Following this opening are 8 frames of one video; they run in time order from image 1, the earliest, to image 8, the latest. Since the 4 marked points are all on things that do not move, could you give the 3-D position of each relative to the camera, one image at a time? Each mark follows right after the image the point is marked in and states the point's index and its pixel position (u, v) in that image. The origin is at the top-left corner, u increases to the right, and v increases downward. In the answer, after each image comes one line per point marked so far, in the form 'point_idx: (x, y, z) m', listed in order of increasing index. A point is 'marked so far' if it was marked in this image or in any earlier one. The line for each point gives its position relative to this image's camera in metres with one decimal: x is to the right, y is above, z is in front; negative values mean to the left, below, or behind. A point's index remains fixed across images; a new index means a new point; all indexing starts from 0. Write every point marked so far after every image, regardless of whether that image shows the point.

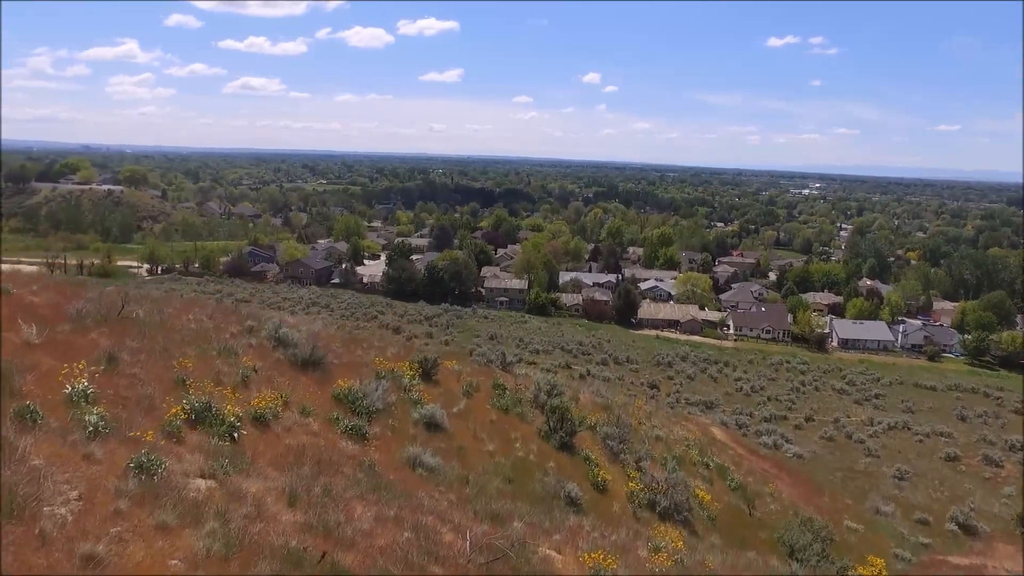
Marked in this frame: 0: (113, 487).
0: (-2.5, -1.2, +5.1) m
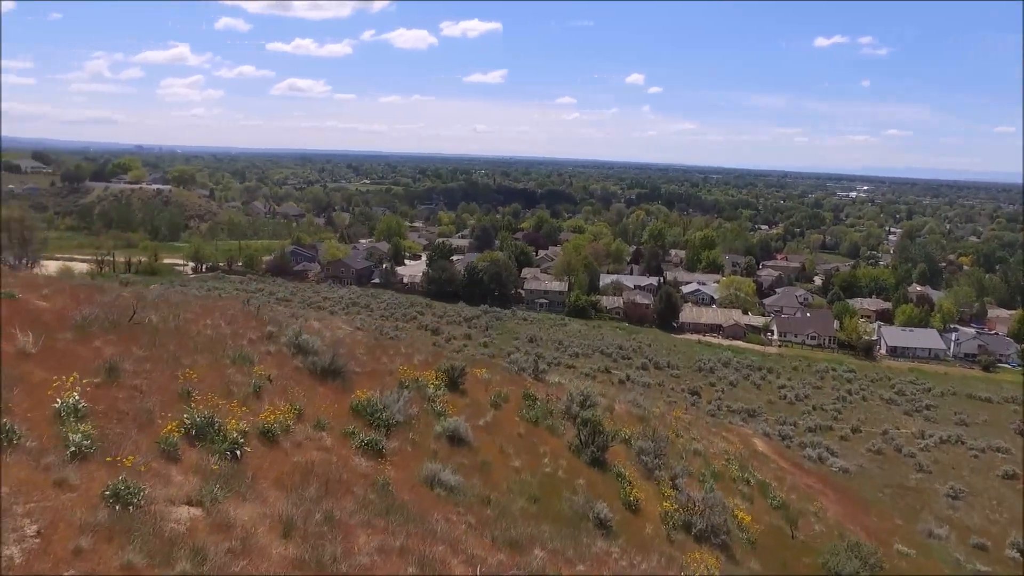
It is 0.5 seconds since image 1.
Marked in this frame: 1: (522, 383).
0: (-2.4, -1.3, +4.7) m
1: (+0.2, -1.9, +16.3) m
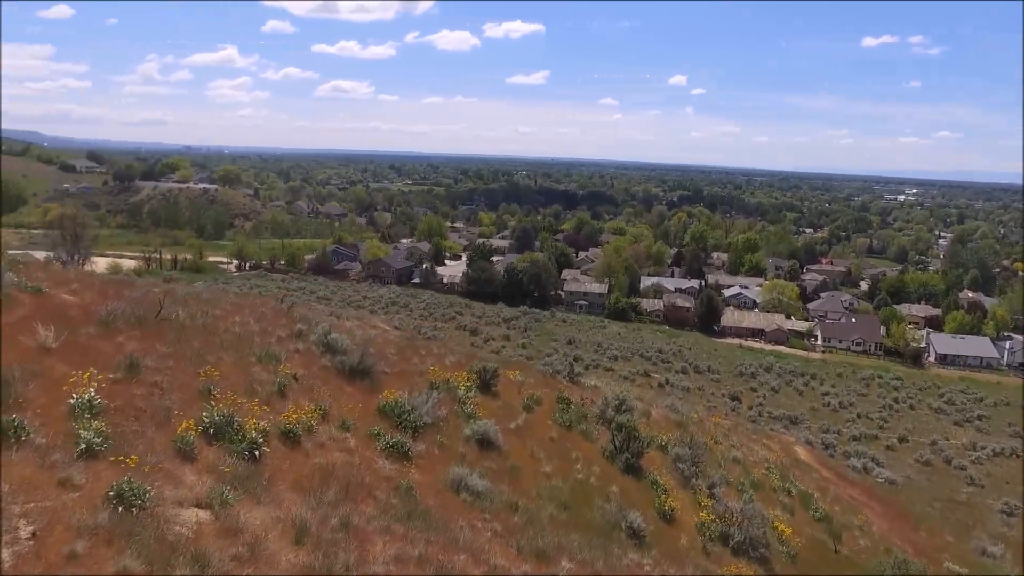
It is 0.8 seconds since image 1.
0: (-2.3, -1.2, +4.5) m
1: (+0.9, -1.9, +15.9) m
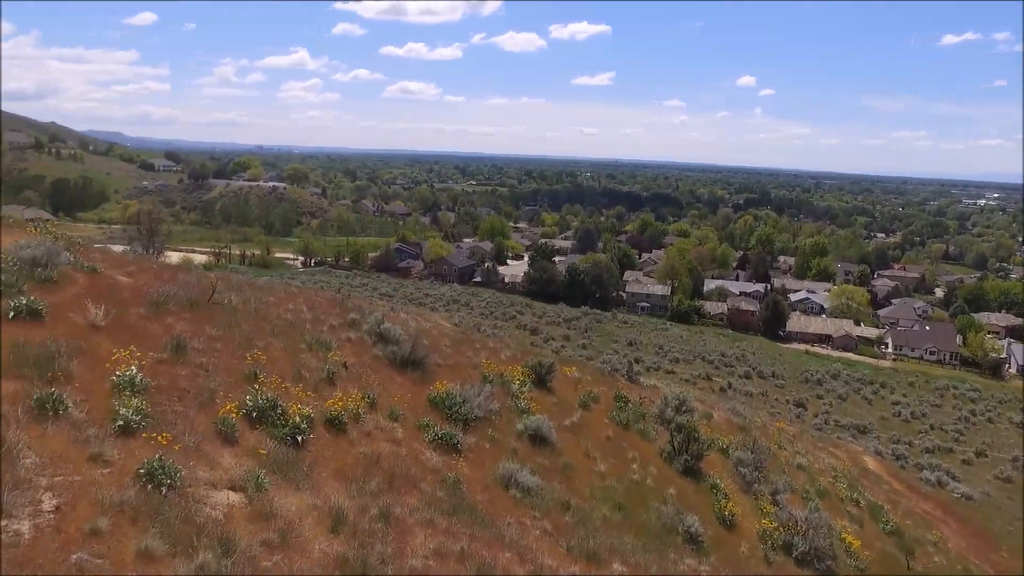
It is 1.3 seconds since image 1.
0: (-2.1, -1.1, +4.3) m
1: (+1.9, -1.8, +15.5) m
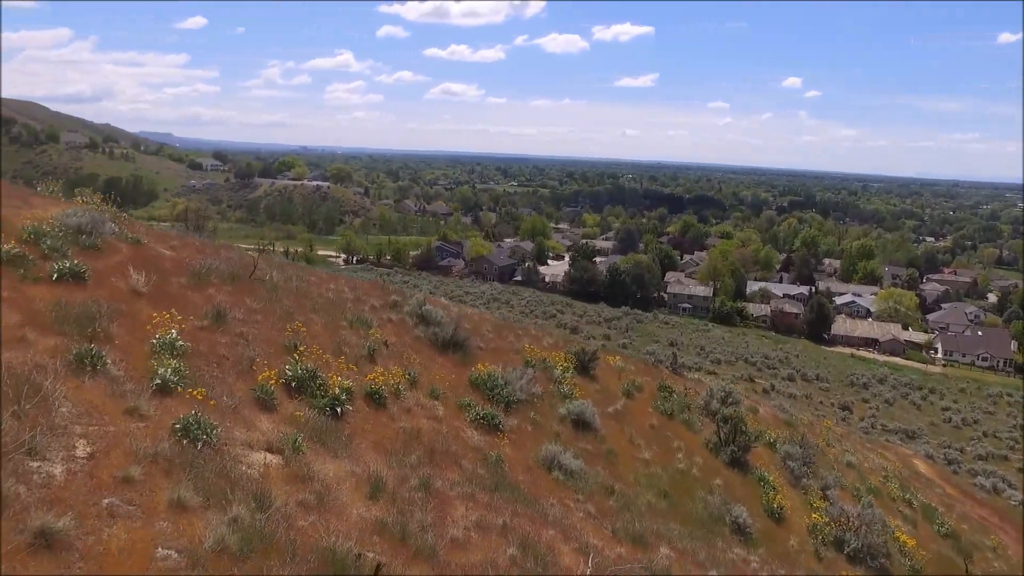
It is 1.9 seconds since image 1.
0: (-1.9, -0.8, +4.2) m
1: (+2.7, -1.6, +15.2) m
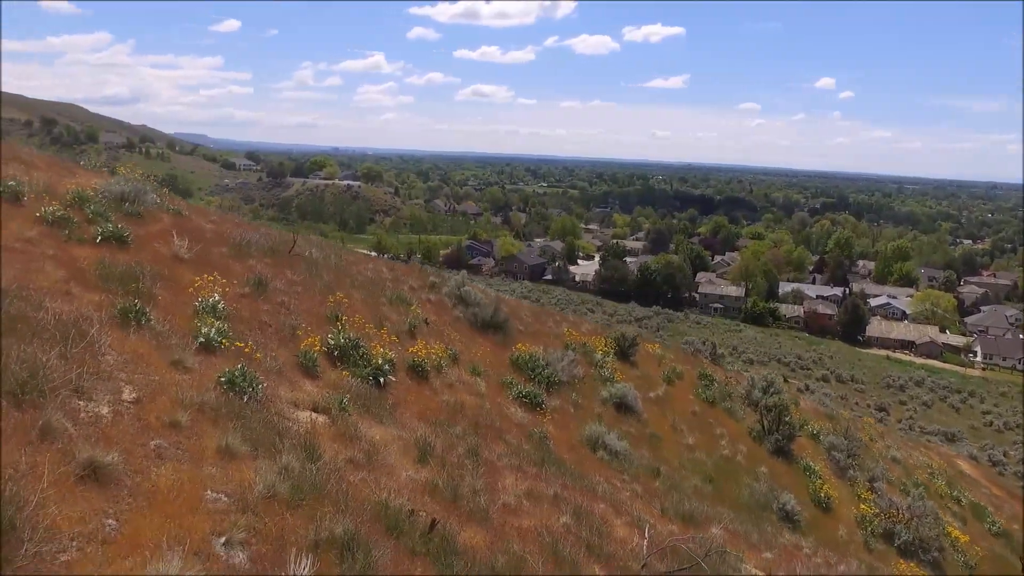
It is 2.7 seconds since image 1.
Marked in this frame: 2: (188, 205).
0: (-1.6, -0.5, +4.0) m
1: (+3.3, -1.4, +14.8) m
2: (-3.8, +1.0, +9.8) m
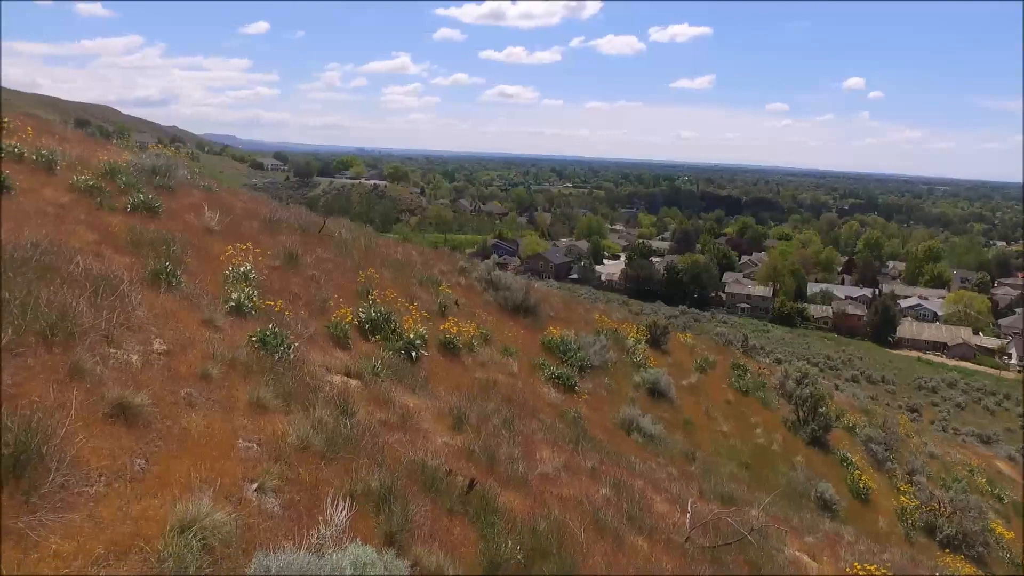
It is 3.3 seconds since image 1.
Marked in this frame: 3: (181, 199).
0: (-1.4, -0.3, +3.9) m
1: (+3.9, -1.2, +14.6) m
2: (-3.5, +1.2, +9.7) m
3: (-3.0, +0.8, +7.6) m
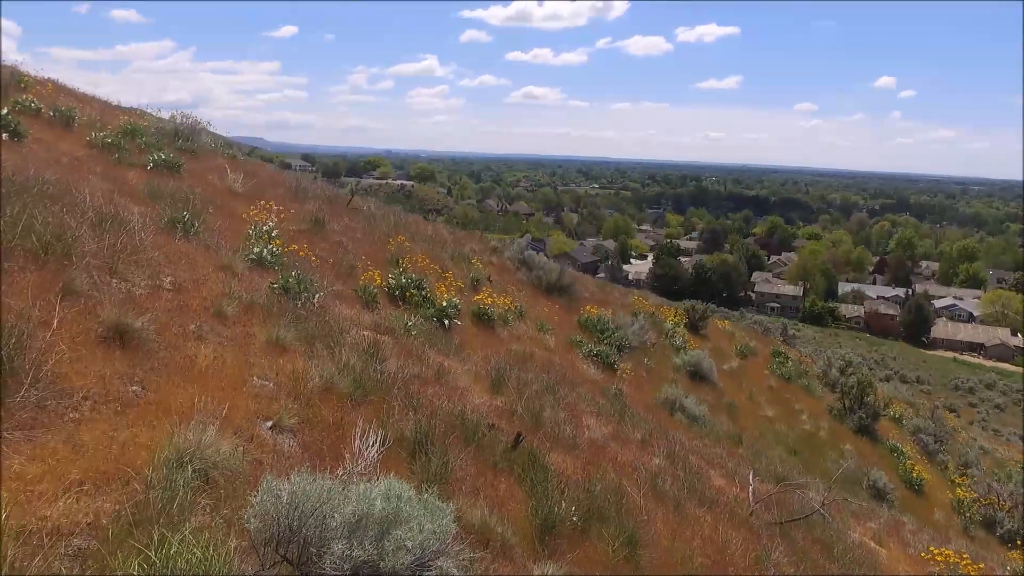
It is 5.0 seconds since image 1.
0: (-1.2, 0.0, +3.5) m
1: (+4.4, -0.9, +14.0) m
2: (-3.1, +1.5, +9.4) m
3: (-2.7, +1.1, +7.2) m
